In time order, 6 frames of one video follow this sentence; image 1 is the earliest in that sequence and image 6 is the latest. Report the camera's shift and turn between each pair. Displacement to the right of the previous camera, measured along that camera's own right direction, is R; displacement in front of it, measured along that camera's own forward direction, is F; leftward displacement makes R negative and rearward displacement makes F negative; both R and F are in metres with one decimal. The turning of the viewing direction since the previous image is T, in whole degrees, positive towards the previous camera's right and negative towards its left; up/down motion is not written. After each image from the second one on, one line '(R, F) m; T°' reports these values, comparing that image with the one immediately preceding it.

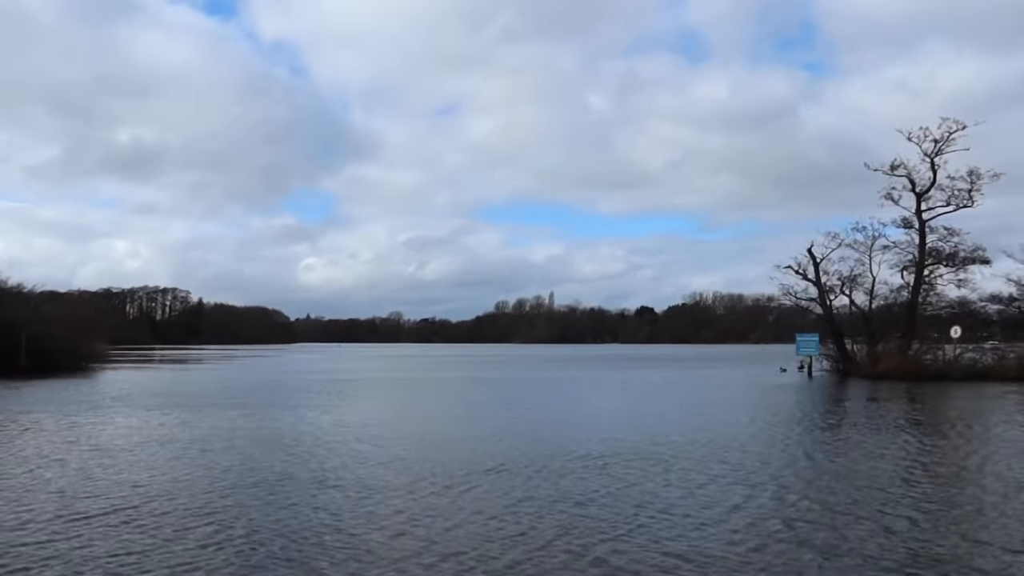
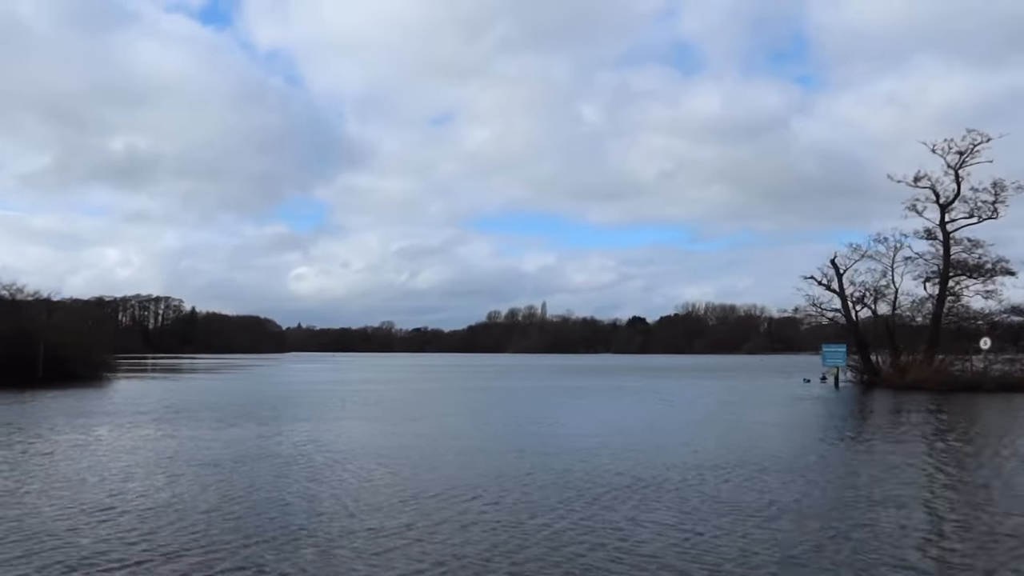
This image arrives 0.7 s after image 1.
(-1.0, +0.1) m; +1°
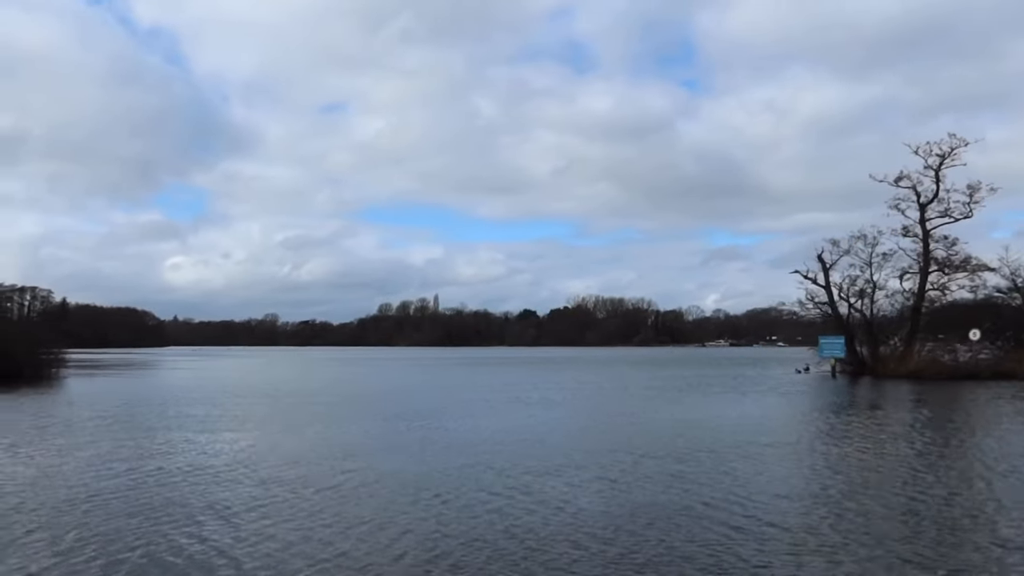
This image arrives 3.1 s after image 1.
(-3.3, +0.6) m; +8°
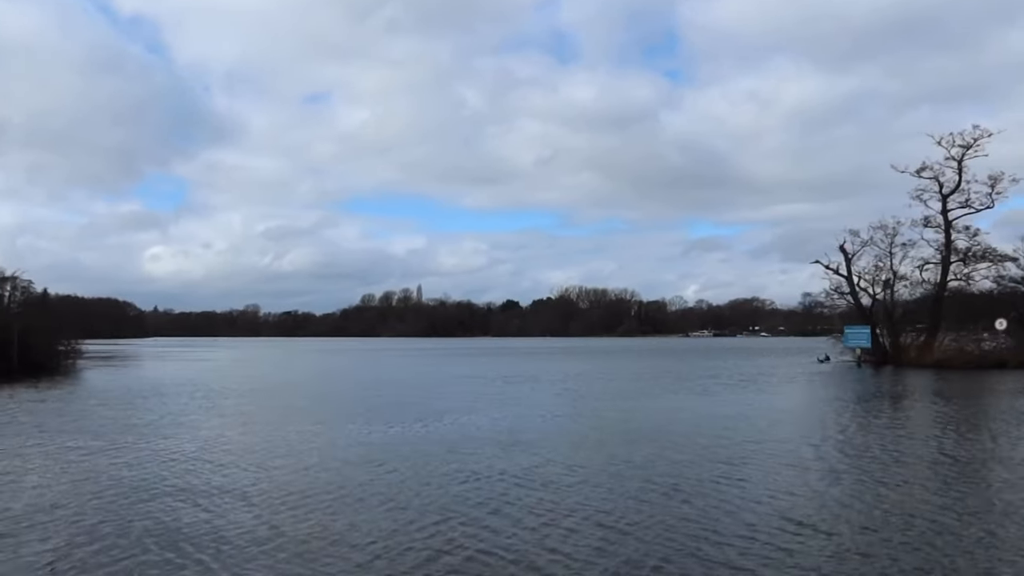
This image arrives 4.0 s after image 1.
(-1.3, +0.1) m; +1°
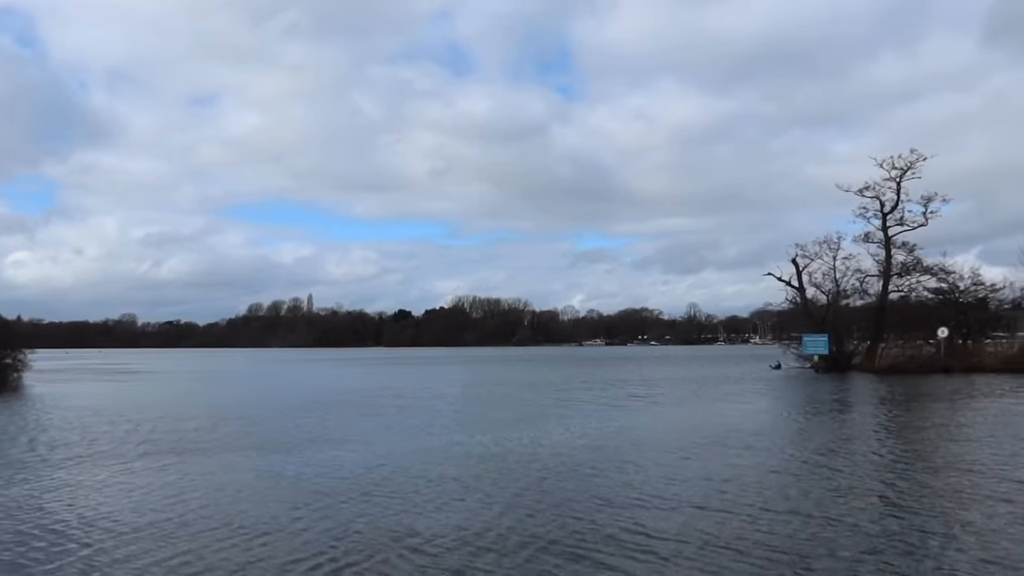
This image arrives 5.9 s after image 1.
(-2.6, -0.2) m; +8°
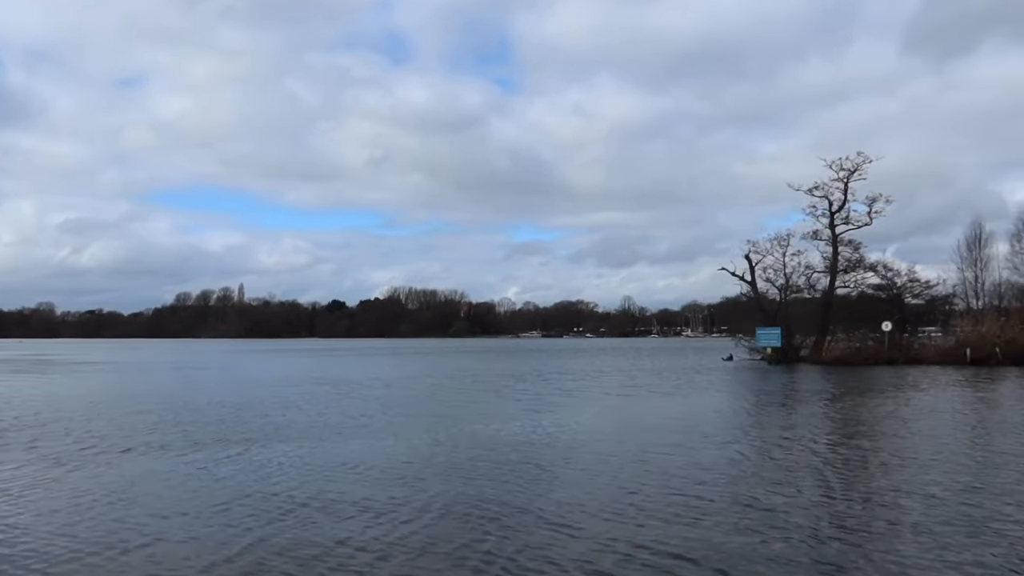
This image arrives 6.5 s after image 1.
(-0.9, -0.3) m; +5°
